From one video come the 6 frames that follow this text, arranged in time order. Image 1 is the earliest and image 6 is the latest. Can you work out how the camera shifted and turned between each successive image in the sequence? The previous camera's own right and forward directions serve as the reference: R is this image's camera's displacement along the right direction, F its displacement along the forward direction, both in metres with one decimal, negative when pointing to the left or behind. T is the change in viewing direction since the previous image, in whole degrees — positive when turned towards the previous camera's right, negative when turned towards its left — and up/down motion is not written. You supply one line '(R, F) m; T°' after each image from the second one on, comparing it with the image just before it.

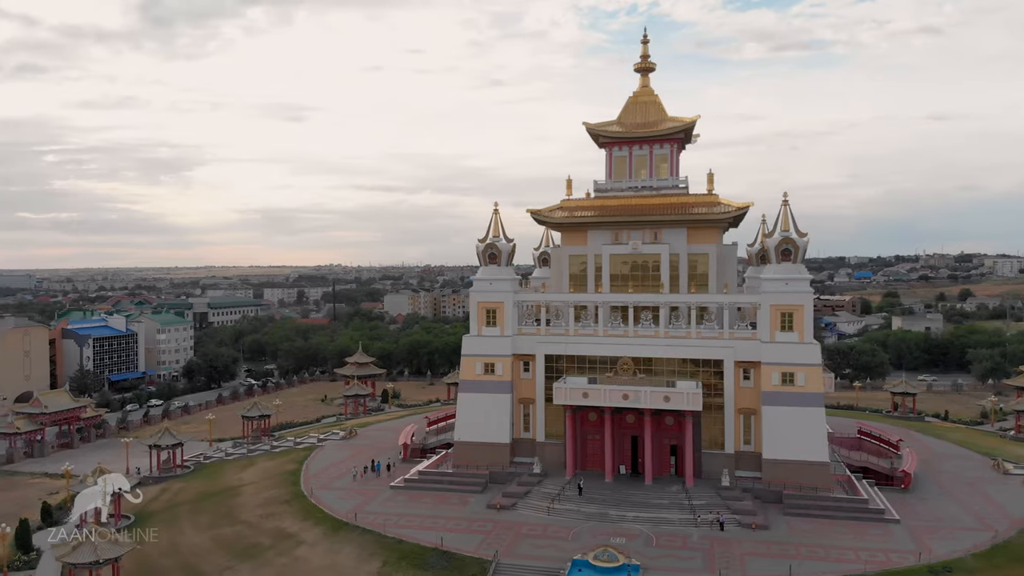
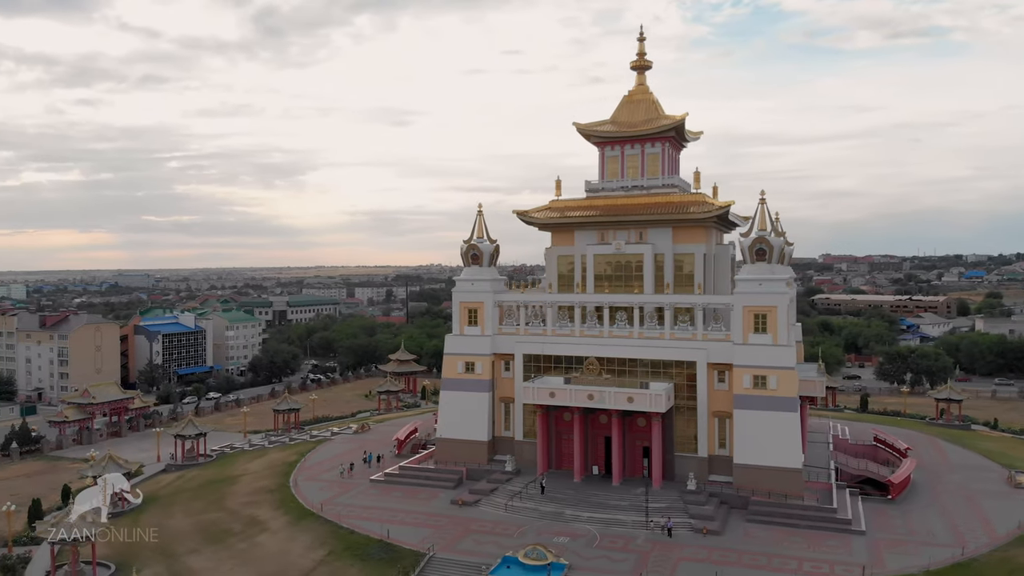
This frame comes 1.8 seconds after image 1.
(+5.1, -0.1) m; -7°
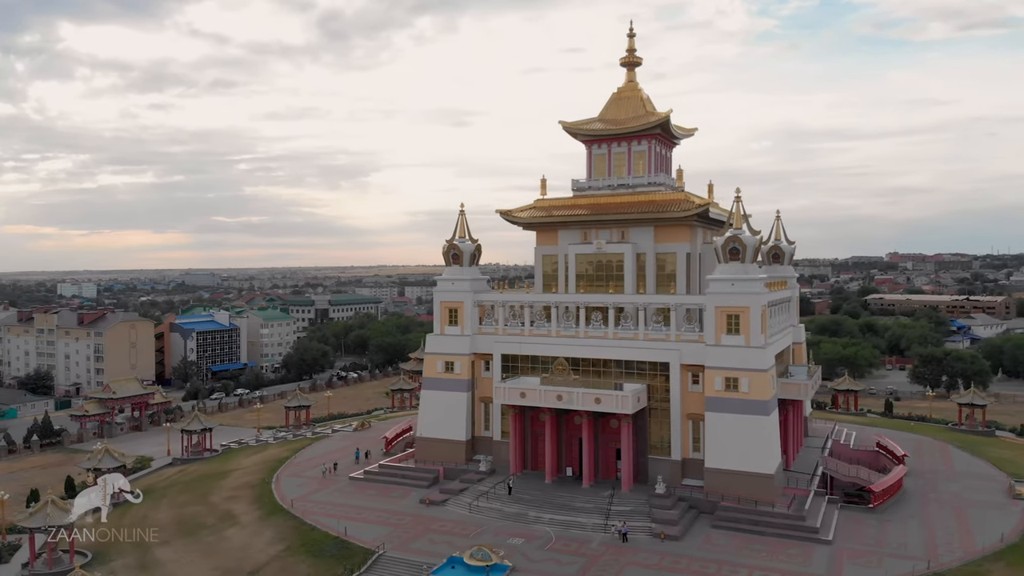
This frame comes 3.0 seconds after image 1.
(+3.5, +0.2) m; -4°
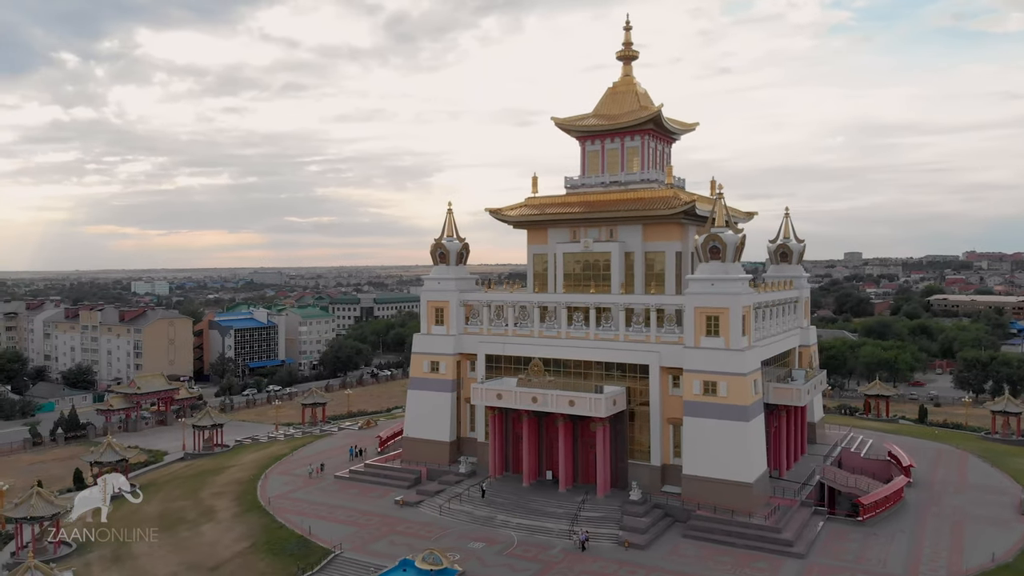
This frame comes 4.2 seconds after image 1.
(+3.3, +0.6) m; -4°
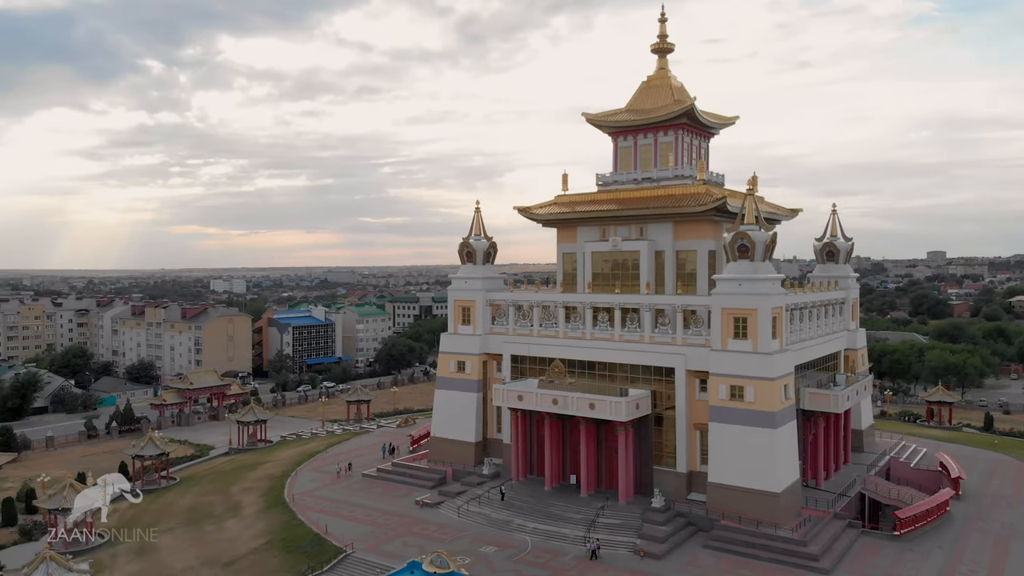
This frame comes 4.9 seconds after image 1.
(+1.8, +0.7) m; -5°
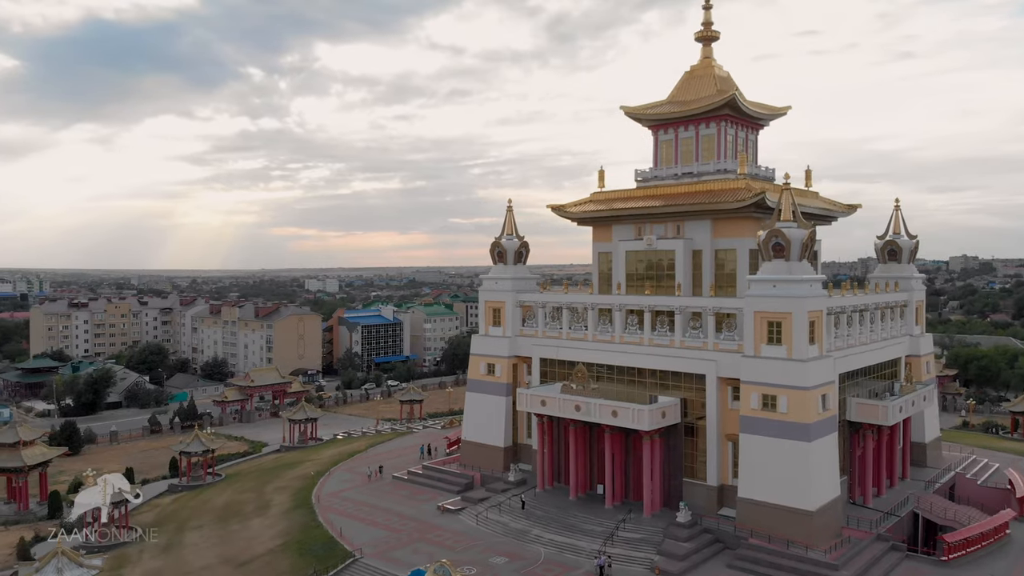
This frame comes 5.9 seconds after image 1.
(+2.4, +1.2) m; -6°
